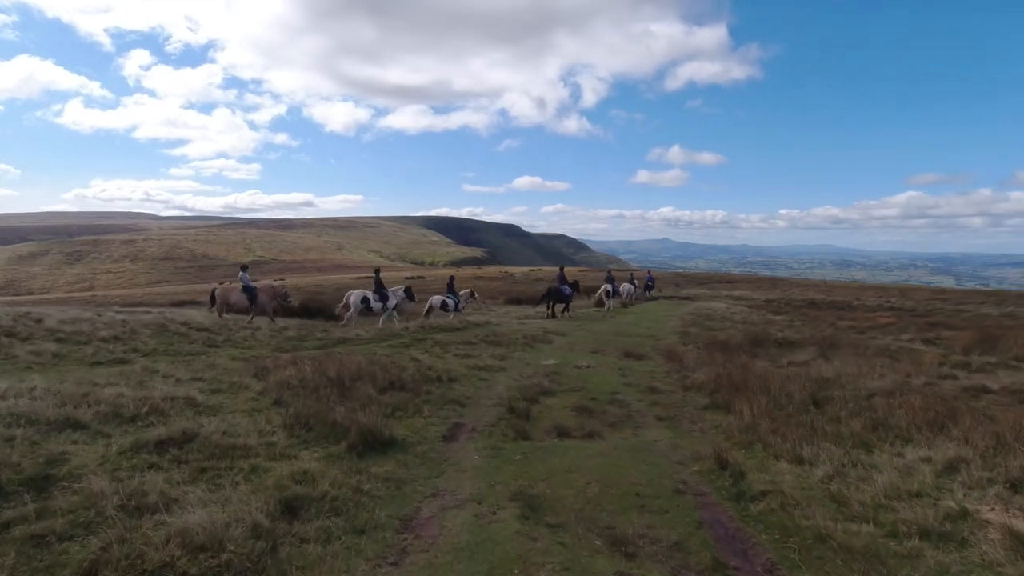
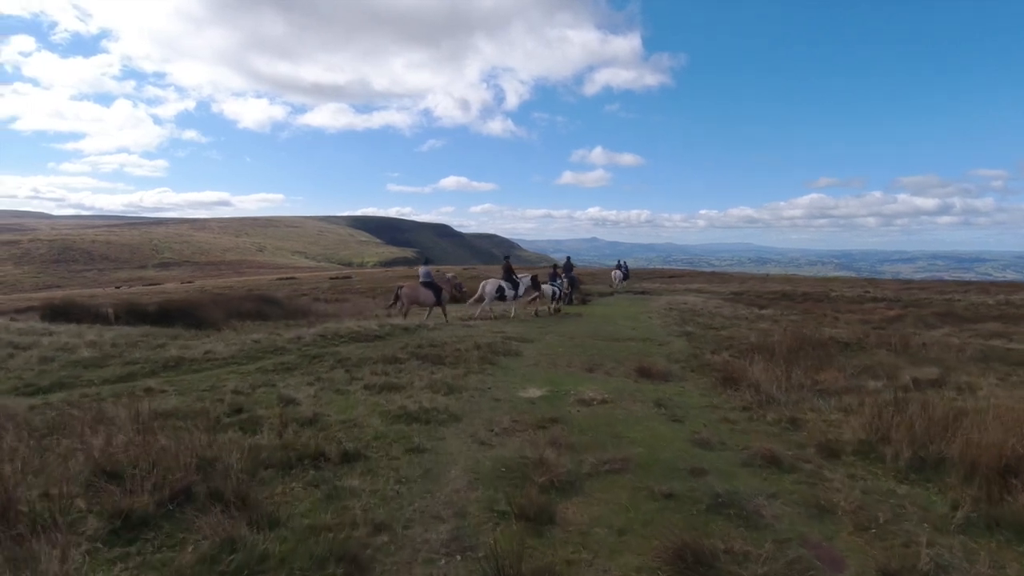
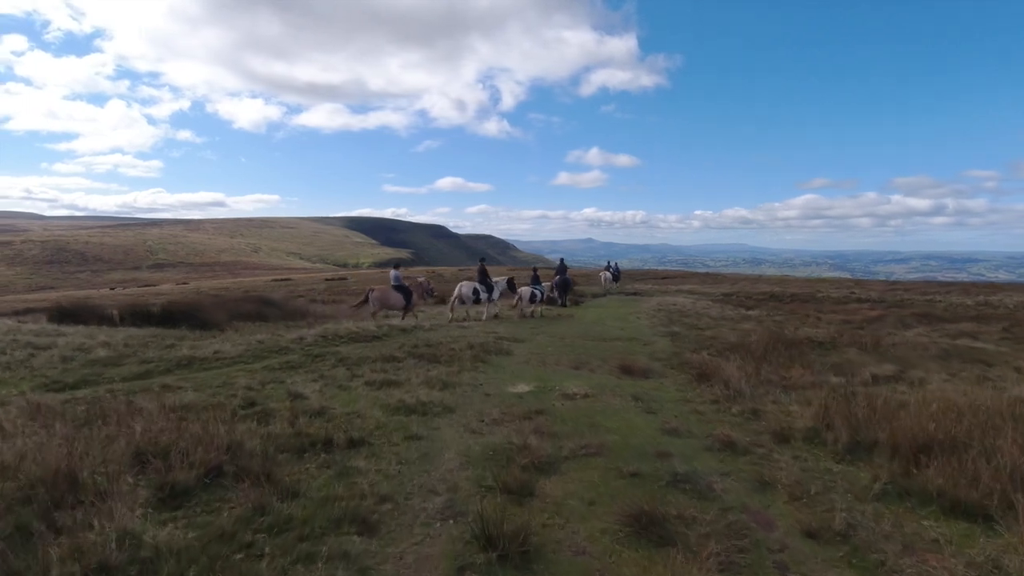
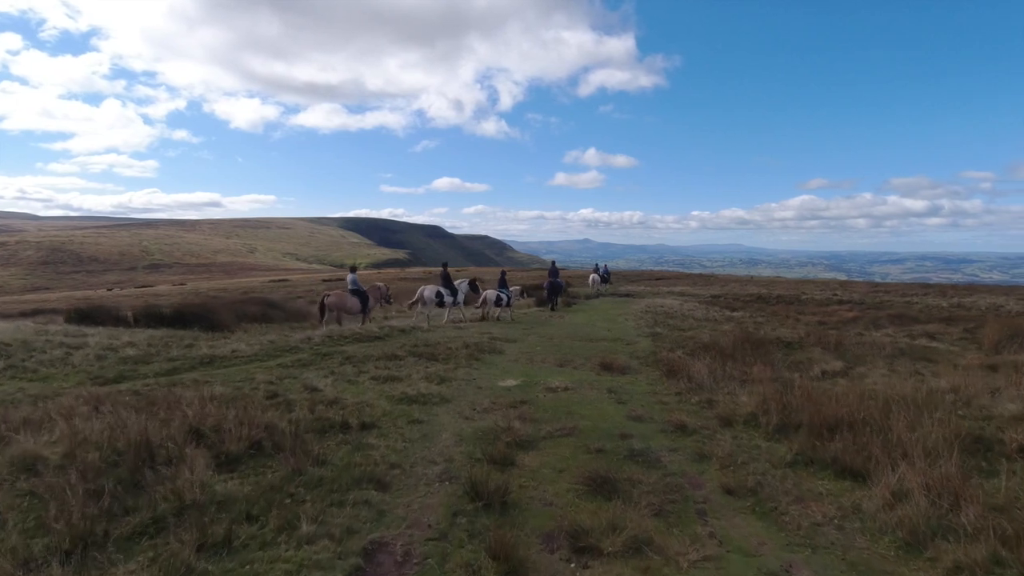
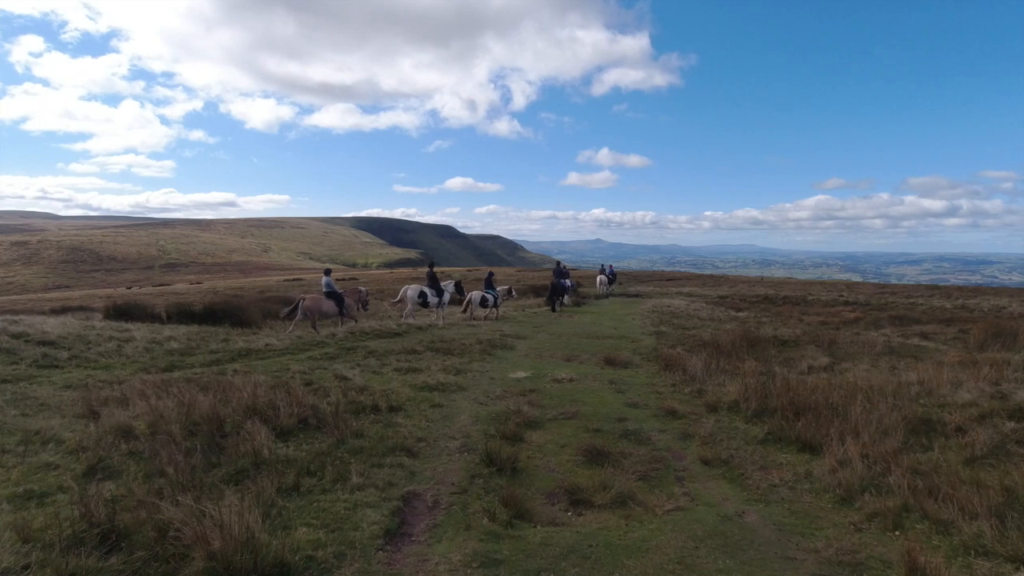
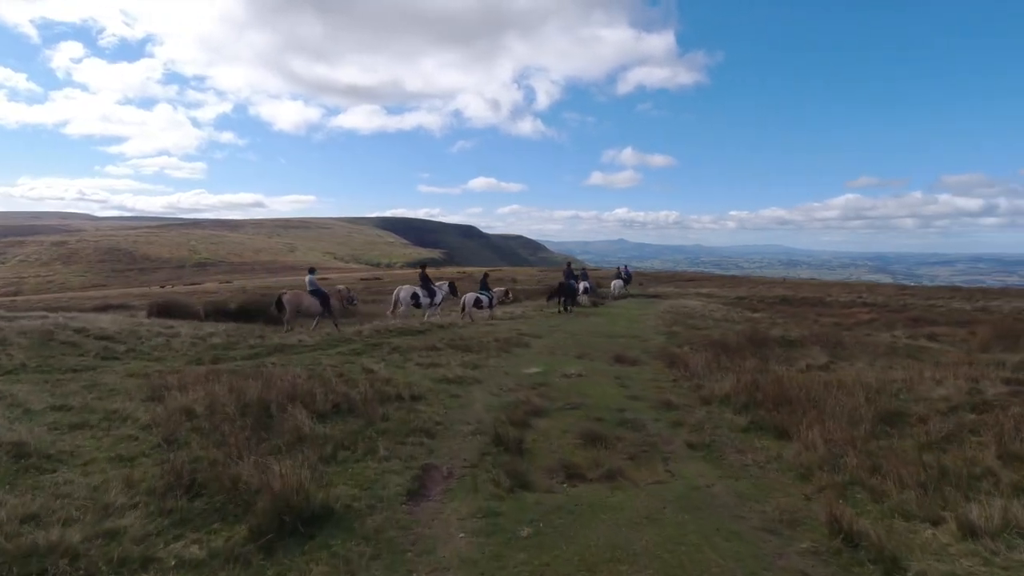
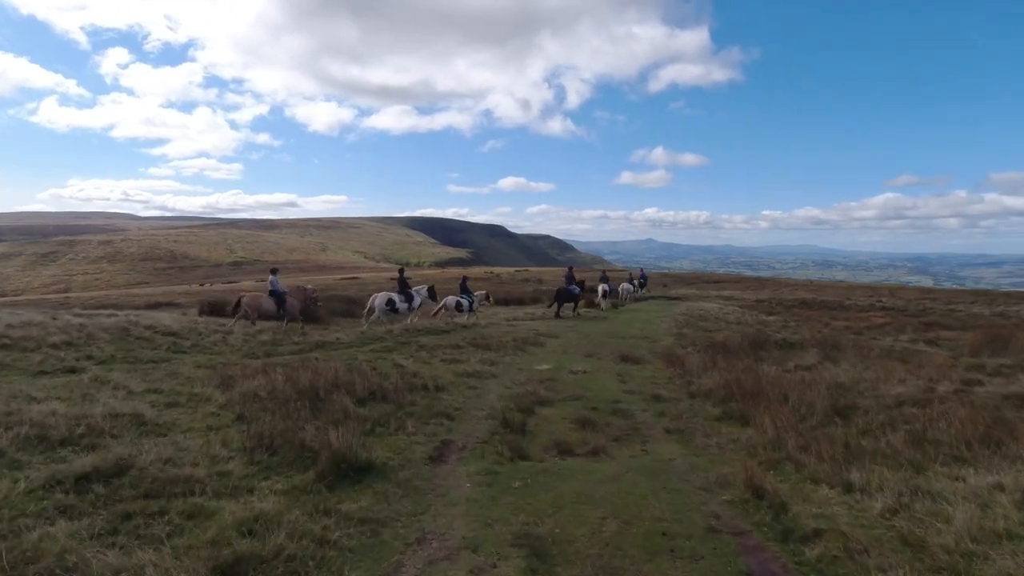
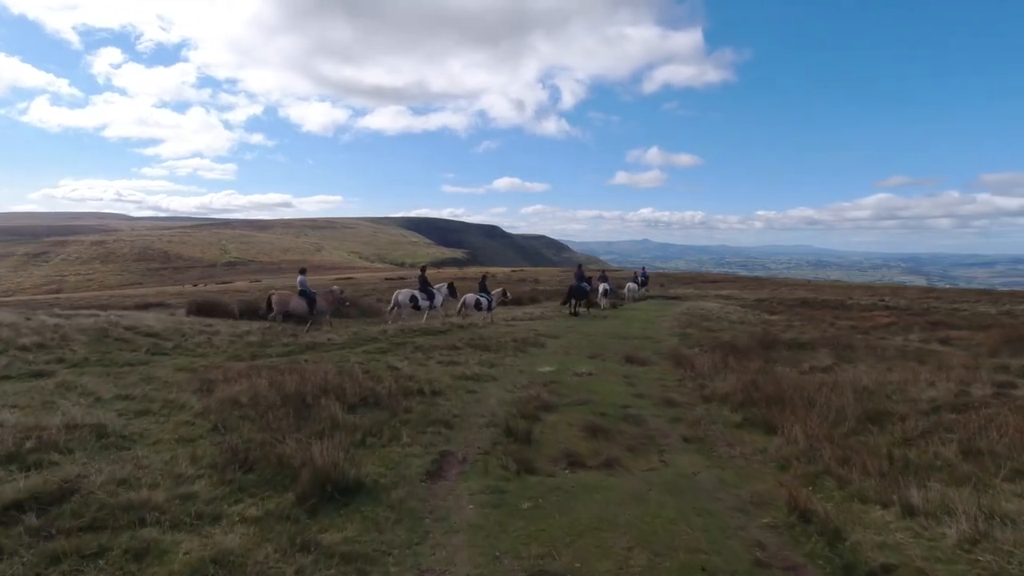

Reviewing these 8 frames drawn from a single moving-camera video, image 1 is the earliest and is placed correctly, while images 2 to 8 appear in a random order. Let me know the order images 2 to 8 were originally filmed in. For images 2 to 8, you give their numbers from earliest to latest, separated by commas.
7, 8, 6, 5, 4, 3, 2
